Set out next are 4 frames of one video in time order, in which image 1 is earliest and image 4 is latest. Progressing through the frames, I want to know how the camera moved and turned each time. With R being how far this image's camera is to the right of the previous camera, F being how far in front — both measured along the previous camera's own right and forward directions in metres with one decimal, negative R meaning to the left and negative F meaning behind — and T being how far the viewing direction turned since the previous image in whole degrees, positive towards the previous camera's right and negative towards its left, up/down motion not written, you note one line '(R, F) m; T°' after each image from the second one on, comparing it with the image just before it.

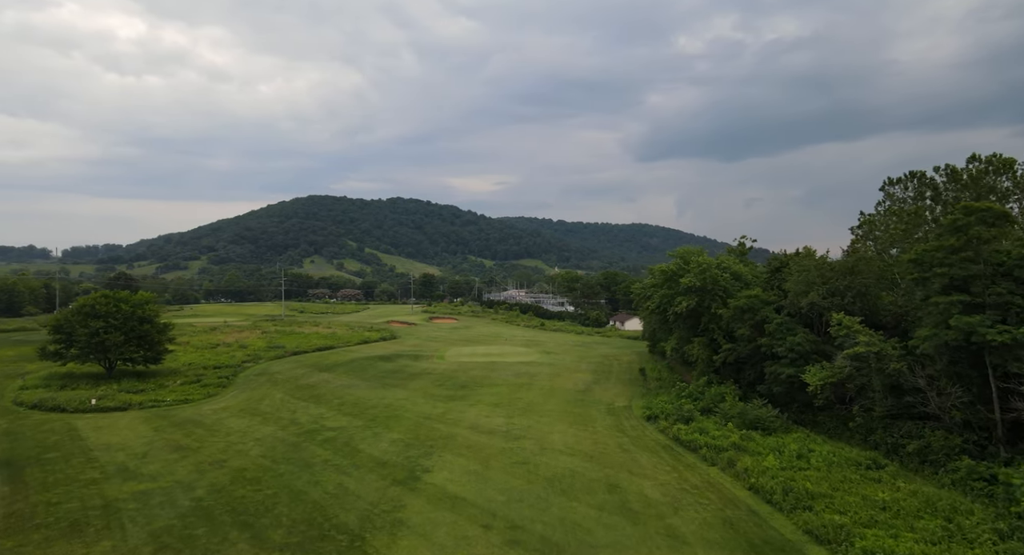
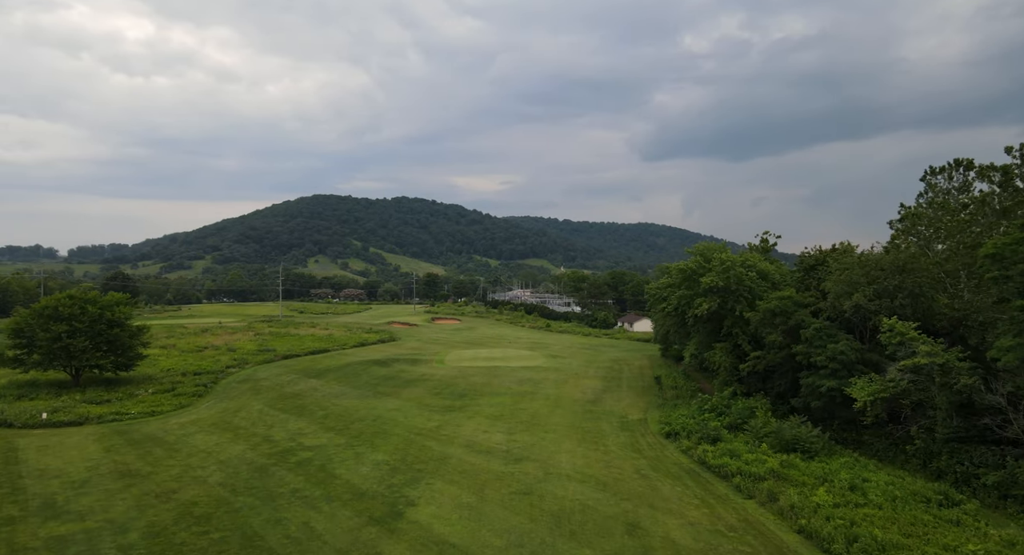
(+0.2, +3.1) m; -1°
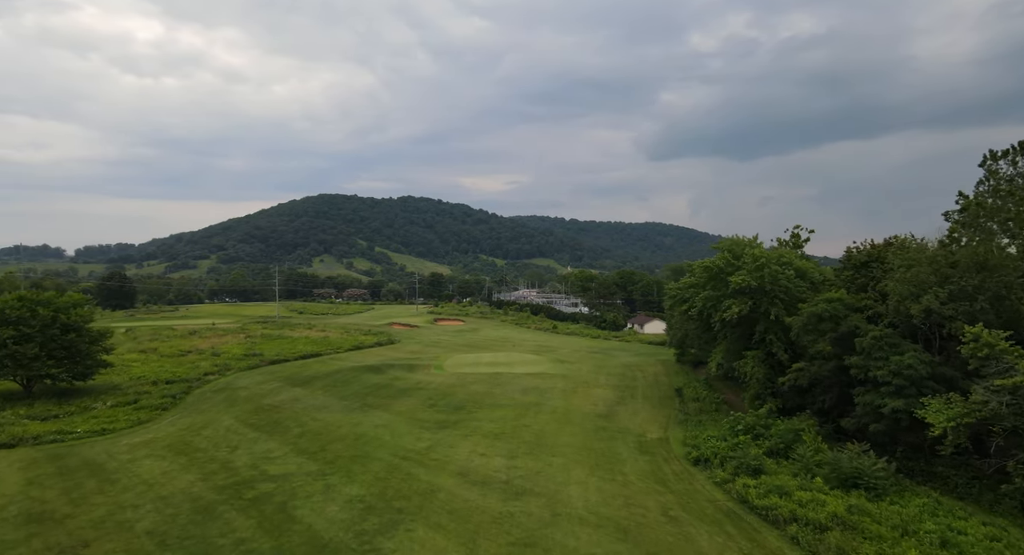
(+0.2, +3.6) m; -1°
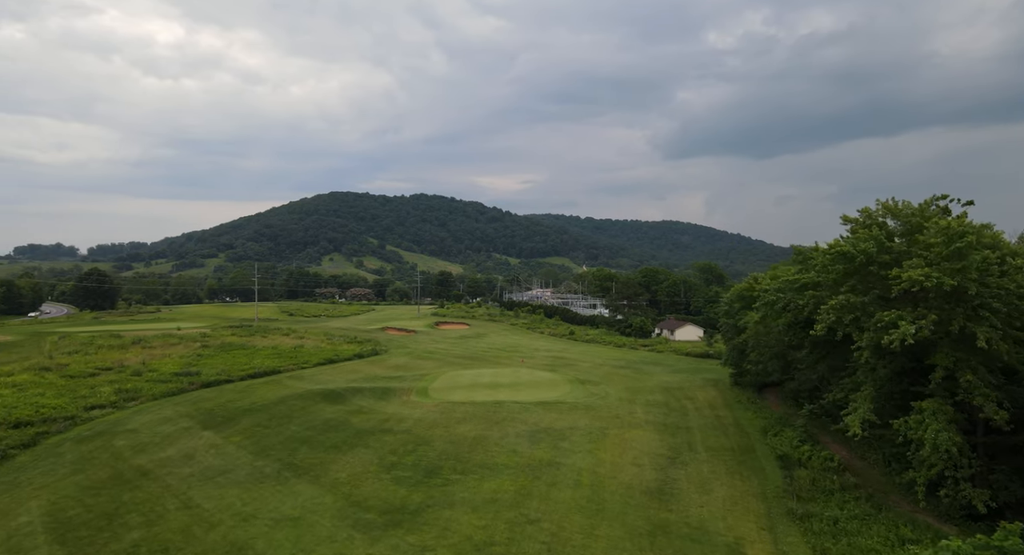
(+0.5, +11.1) m; -1°
